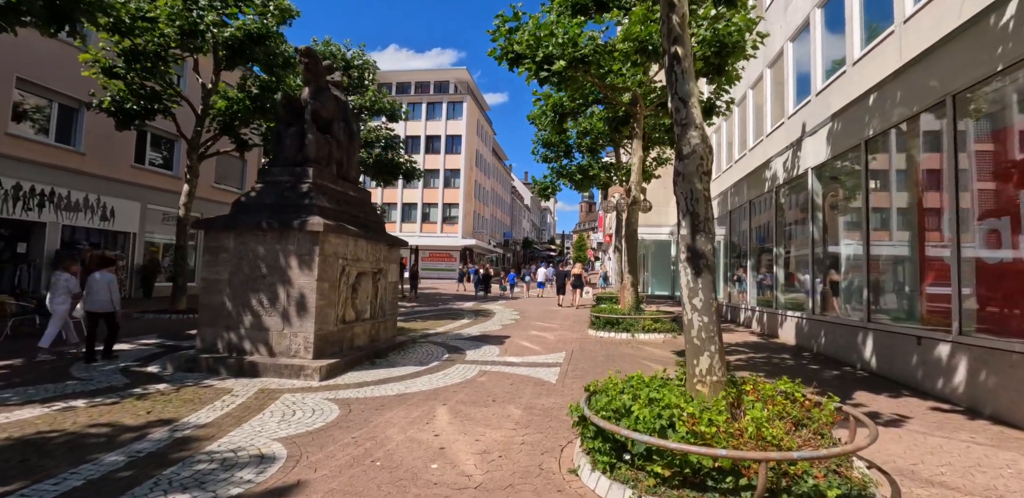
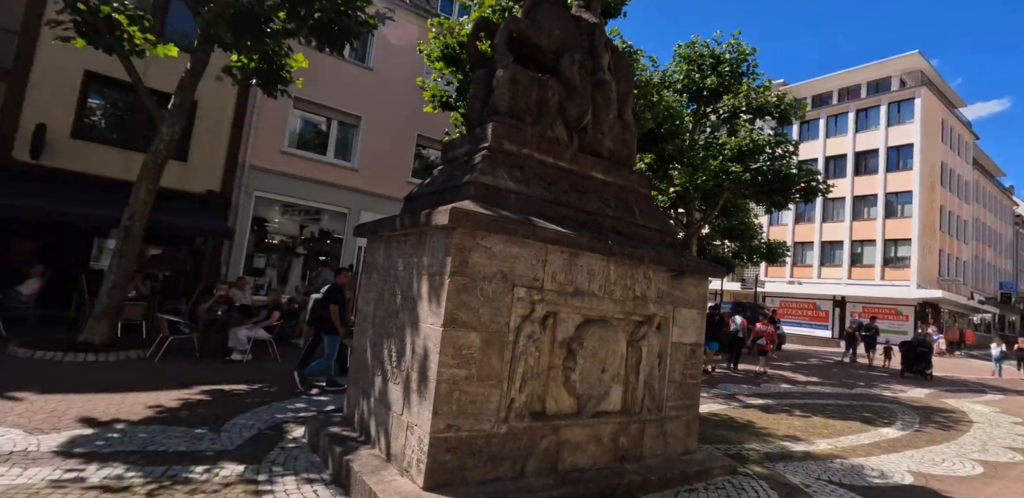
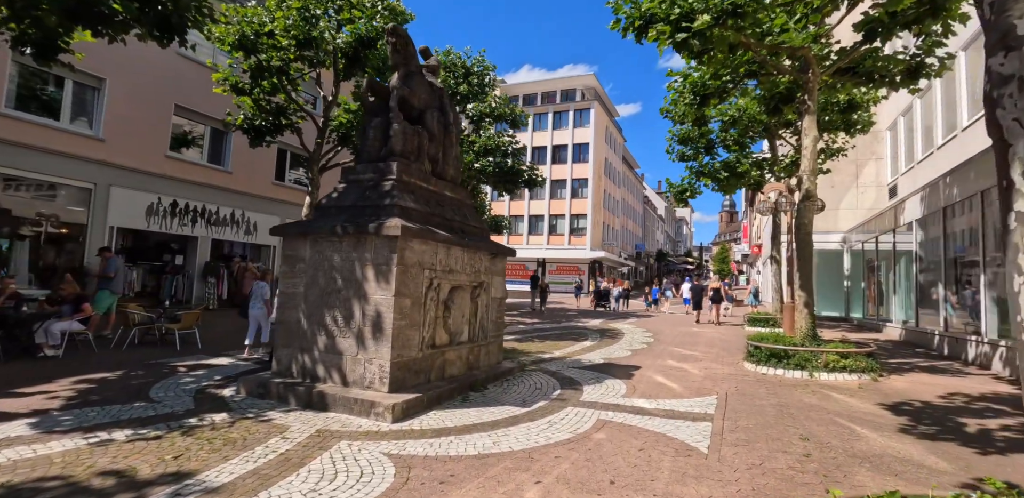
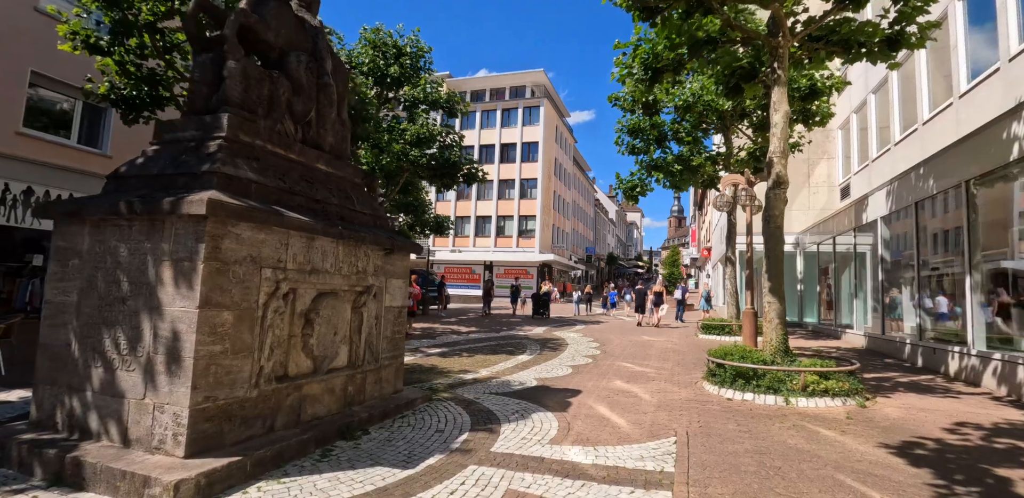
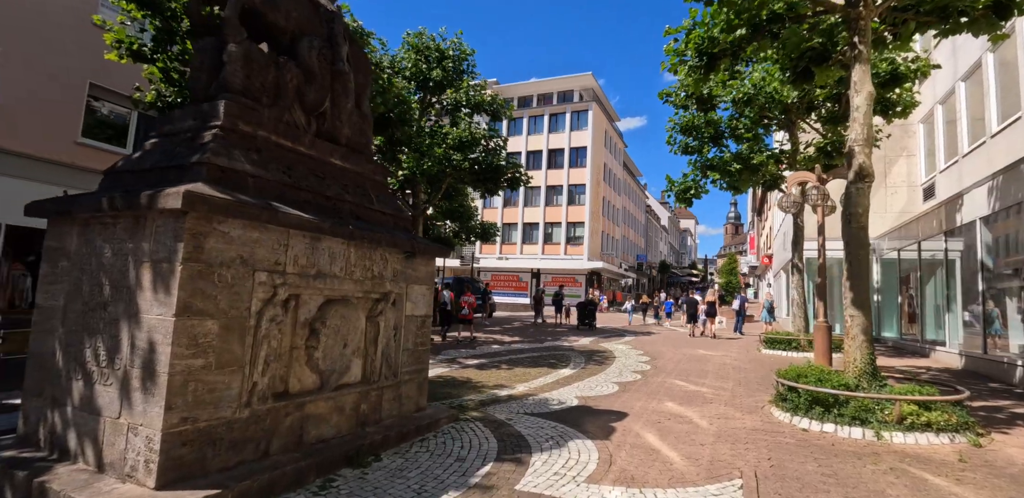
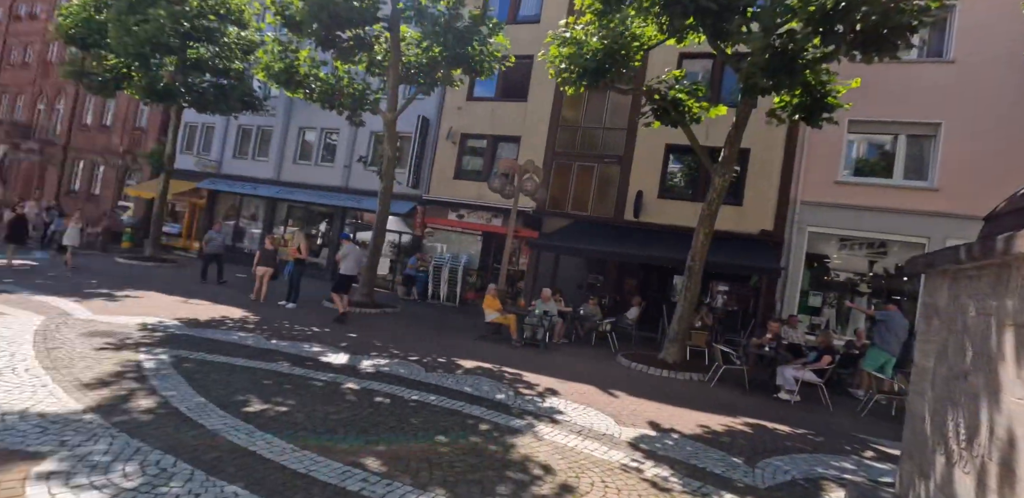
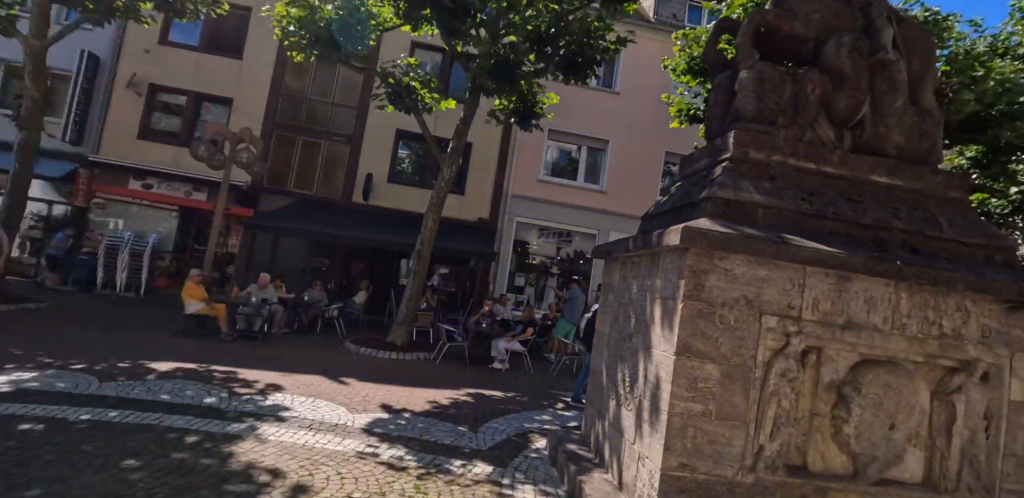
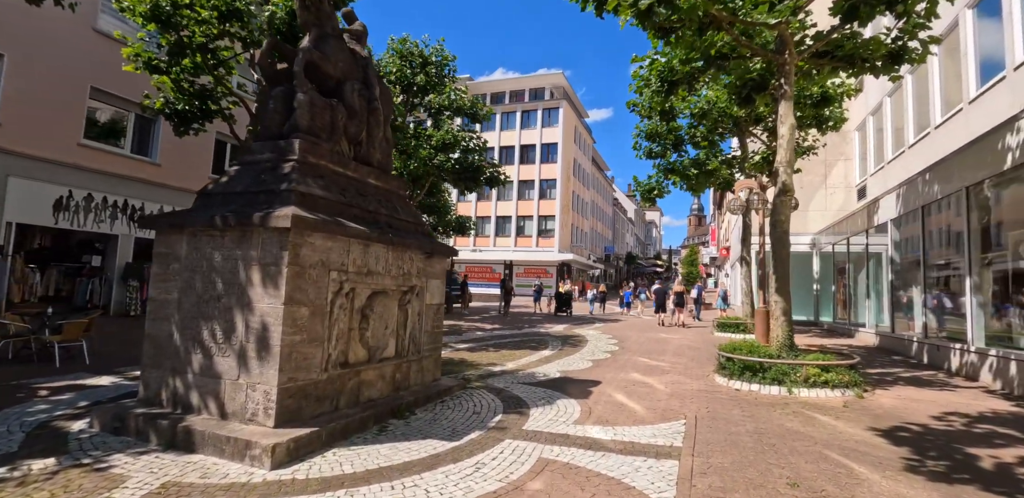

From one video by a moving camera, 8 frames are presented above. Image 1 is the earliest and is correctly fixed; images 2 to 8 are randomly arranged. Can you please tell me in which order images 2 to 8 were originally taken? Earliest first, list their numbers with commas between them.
3, 8, 4, 5, 2, 7, 6
